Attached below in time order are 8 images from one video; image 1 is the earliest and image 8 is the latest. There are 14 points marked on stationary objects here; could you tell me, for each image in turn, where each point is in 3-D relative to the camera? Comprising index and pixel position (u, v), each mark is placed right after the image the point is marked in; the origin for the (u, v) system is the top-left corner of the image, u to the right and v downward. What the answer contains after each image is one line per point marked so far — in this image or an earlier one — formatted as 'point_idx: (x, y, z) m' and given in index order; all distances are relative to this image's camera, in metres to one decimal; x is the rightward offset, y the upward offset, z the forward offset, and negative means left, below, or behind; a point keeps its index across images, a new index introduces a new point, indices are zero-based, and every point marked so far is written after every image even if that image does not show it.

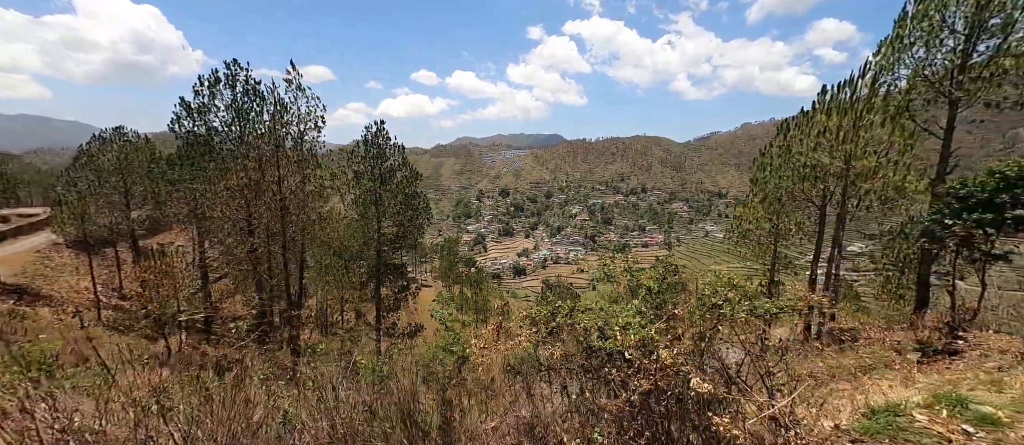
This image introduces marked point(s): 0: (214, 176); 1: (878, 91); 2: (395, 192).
0: (-9.3, +1.5, +13.9) m
1: (+7.2, +2.6, +8.9) m
2: (-4.8, +1.4, +18.8) m
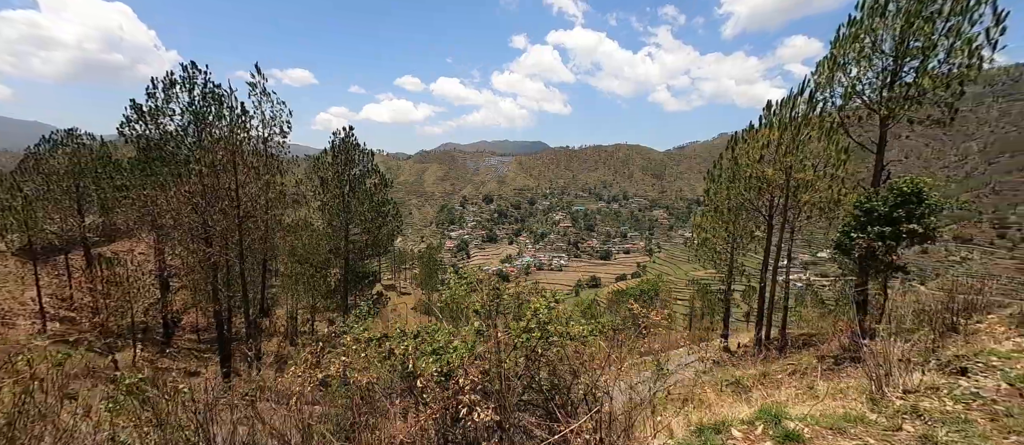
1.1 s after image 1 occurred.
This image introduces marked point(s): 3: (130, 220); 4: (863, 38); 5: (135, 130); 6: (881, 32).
0: (-10.5, +1.2, +13.6) m
1: (+6.2, +2.4, +9.2) m
2: (-6.1, +1.1, +18.6) m
3: (-12.6, +0.1, +14.7) m
4: (+6.6, +3.5, +8.3) m
5: (-12.4, +3.1, +14.7) m
6: (+6.8, +3.5, +8.2) m
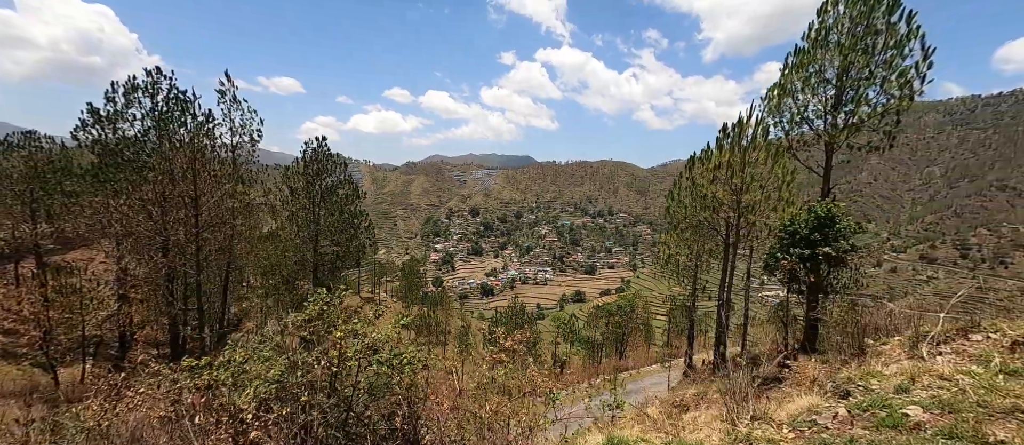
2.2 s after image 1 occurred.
0: (-11.5, +1.0, +13.2) m
1: (+5.3, +2.0, +9.5) m
2: (-7.3, +0.6, +18.4) m
3: (-13.7, -0.1, +14.3) m
4: (+5.8, +3.1, +8.6) m
5: (-13.5, +2.8, +14.3) m
6: (+6.0, +3.1, +8.5) m
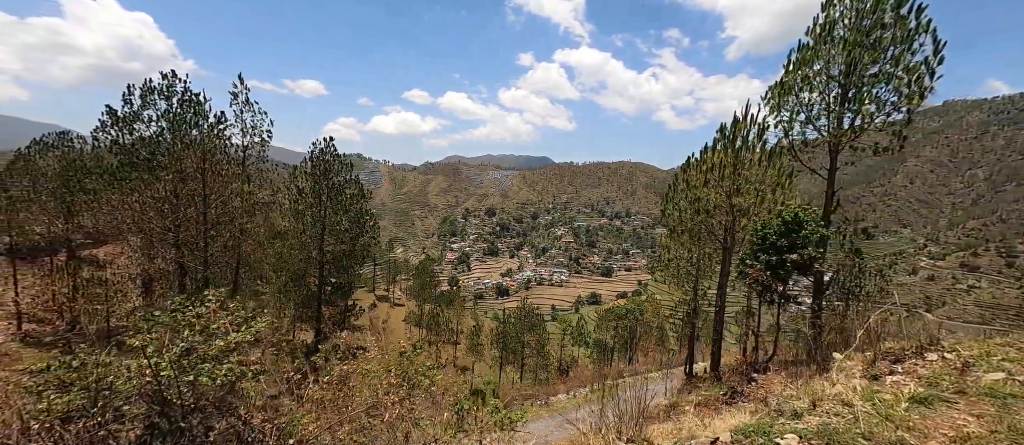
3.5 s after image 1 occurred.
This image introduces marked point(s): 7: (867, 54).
0: (-11.6, +1.1, +13.6) m
1: (+5.2, +1.9, +9.3) m
2: (-7.2, +0.6, +18.6) m
3: (-13.7, 0.0, +14.7) m
4: (+5.6, +3.0, +8.4) m
5: (-13.4, +2.9, +14.8) m
6: (+5.8, +3.0, +8.2) m
7: (+6.1, +2.9, +7.8) m
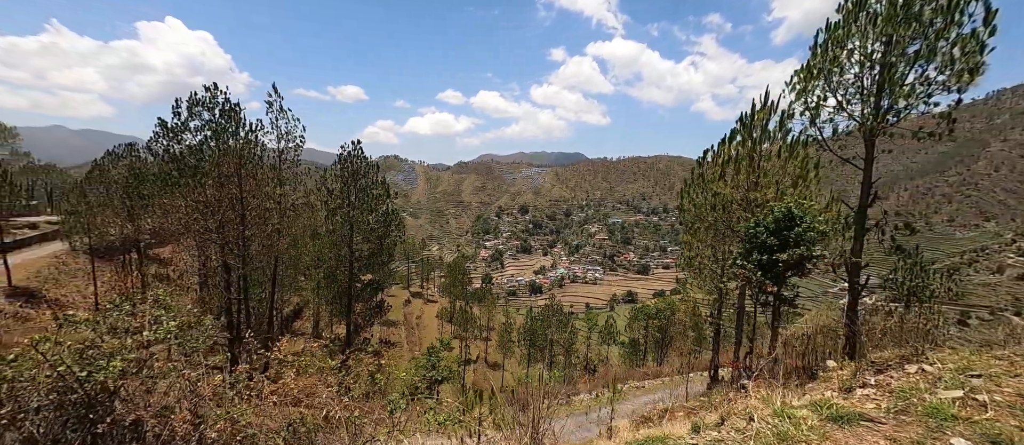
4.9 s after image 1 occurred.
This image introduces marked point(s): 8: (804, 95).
0: (-10.9, +1.0, +14.5) m
1: (+5.4, +1.9, +8.9) m
2: (-6.2, +0.6, +19.2) m
3: (-13.0, -0.1, +15.8) m
4: (+5.8, +3.0, +8.0) m
5: (-12.7, +2.8, +15.8) m
6: (+6.0, +3.1, +7.8) m
7: (+6.3, +3.0, +7.4) m
8: (+5.7, +2.4, +8.8) m
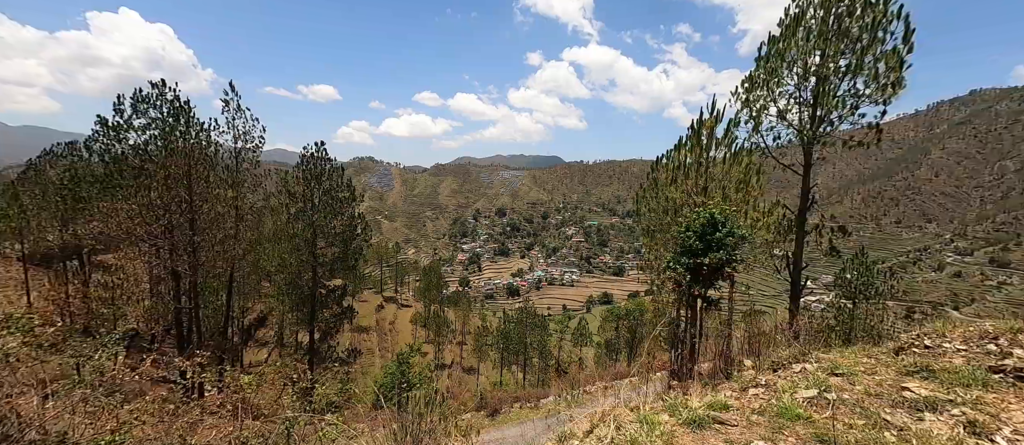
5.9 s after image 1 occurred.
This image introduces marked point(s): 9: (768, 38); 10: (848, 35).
0: (-12.2, +0.9, +13.8) m
1: (+4.5, +1.9, +9.1) m
2: (-7.7, +0.5, +18.7) m
3: (-14.2, -0.3, +15.0) m
4: (+4.9, +2.9, +8.2) m
5: (-14.0, +2.7, +15.0) m
6: (+5.1, +3.0, +8.0) m
7: (+5.4, +2.9, +7.6) m
8: (+4.8, +2.4, +9.0) m
9: (+4.8, +3.4, +8.5) m
10: (+5.5, +3.0, +7.5) m
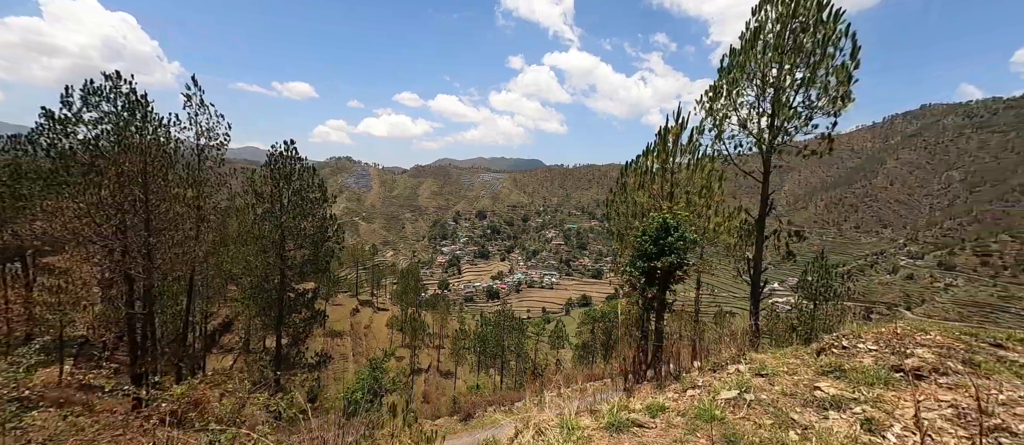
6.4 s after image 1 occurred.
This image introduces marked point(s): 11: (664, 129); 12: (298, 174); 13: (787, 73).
0: (-13.0, +0.9, +13.1) m
1: (+3.8, +1.8, +9.1) m
2: (-8.8, +0.4, +18.2) m
3: (-15.2, -0.2, +14.1) m
4: (+4.3, +2.9, +8.3) m
5: (-14.9, +2.7, +14.2) m
6: (+4.5, +2.9, +8.1) m
7: (+4.8, +2.8, +7.7) m
8: (+4.1, +2.3, +9.1) m
9: (+4.1, +3.3, +8.5) m
10: (+5.0, +2.9, +7.6) m
11: (+3.6, +2.2, +10.1) m
12: (-8.7, +1.9, +17.9) m
13: (+4.8, +2.6, +7.8) m
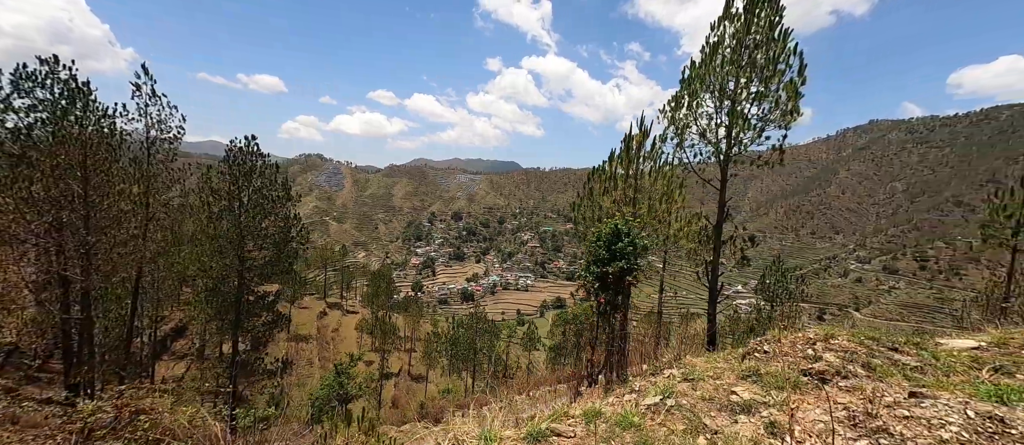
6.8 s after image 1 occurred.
0: (-10.9, +1.2, +12.9) m
1: (+6.1, +1.8, +9.8) m
2: (-6.9, +0.6, +18.2) m
3: (-13.1, +0.1, +13.9) m
4: (+6.6, +2.9, +8.9) m
5: (-12.8, +3.1, +14.0) m
6: (+6.8, +3.0, +8.8) m
7: (+7.2, +2.9, +8.4) m
8: (+6.4, +2.3, +9.7) m
9: (+6.5, +3.4, +9.2) m
10: (+7.4, +3.0, +8.3) m
11: (+5.8, +2.2, +10.8) m
12: (-6.8, +2.1, +18.0) m
13: (+7.2, +2.7, +8.4) m
